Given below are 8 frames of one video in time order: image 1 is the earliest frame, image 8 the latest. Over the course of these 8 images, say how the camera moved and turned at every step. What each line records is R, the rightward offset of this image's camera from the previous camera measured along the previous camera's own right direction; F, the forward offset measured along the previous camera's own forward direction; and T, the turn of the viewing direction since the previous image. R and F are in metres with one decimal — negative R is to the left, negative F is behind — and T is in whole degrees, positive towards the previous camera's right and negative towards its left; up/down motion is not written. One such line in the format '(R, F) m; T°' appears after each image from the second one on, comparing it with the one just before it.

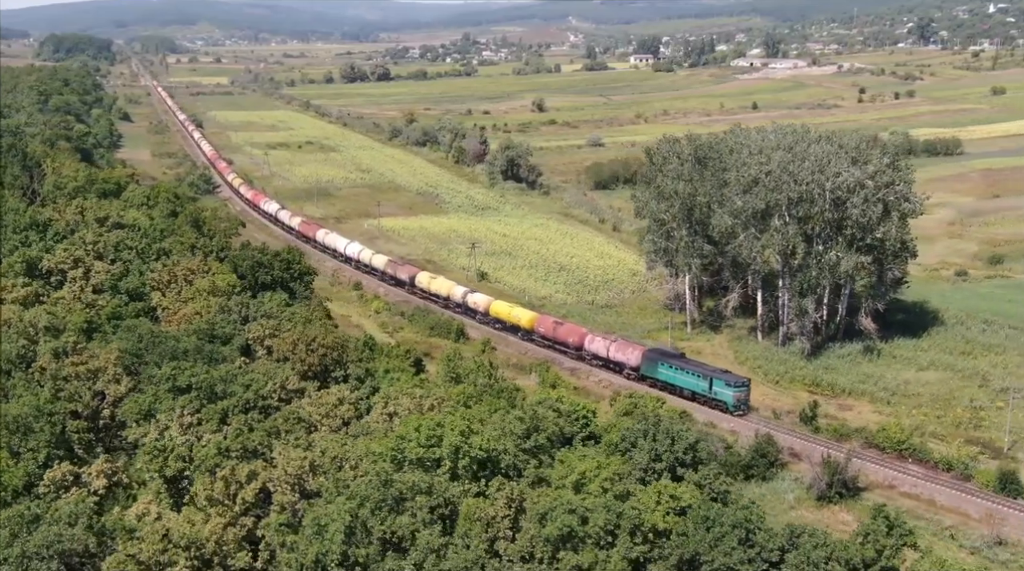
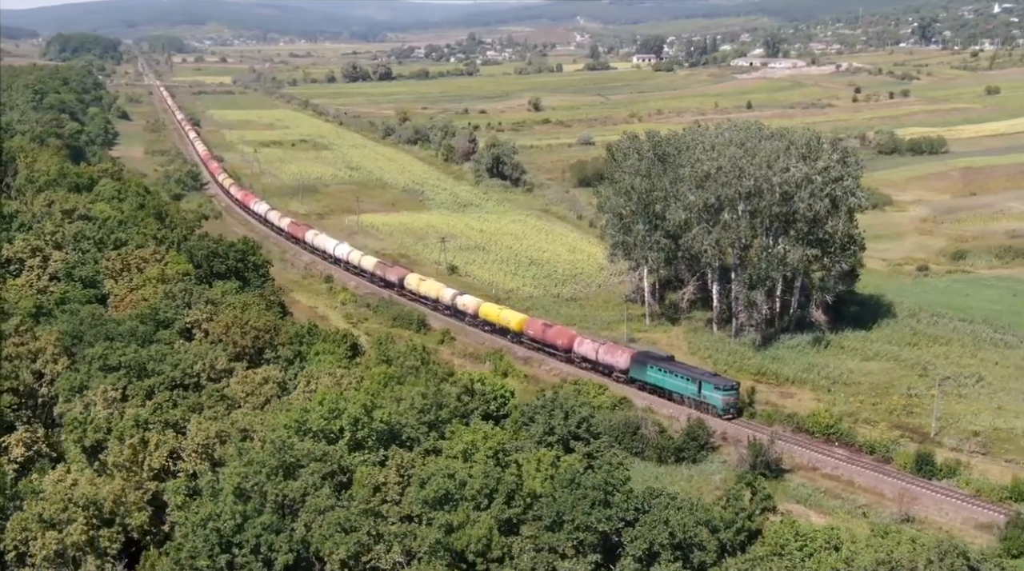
(+2.8, -2.3) m; 0°
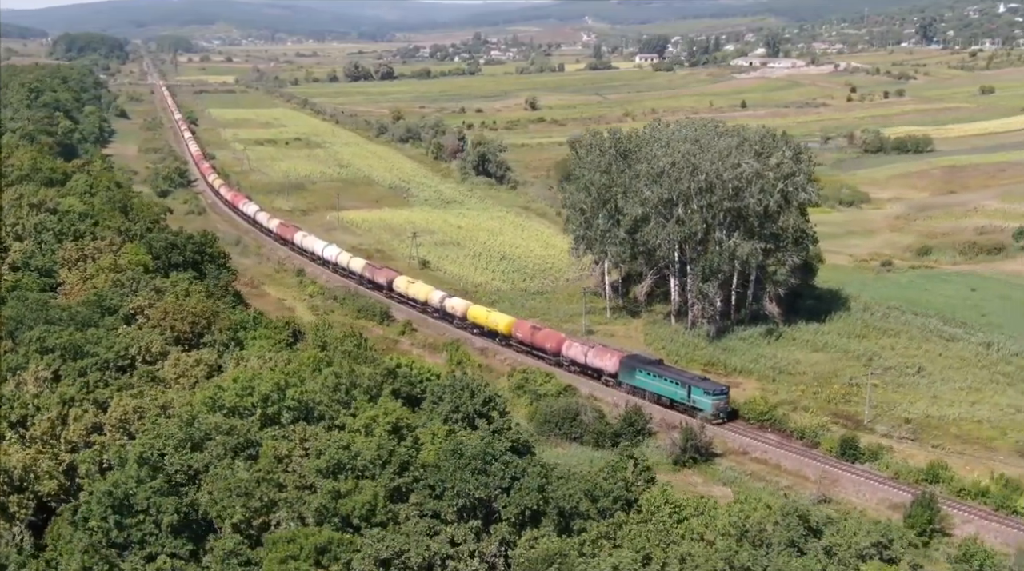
(+2.8, -2.1) m; 0°
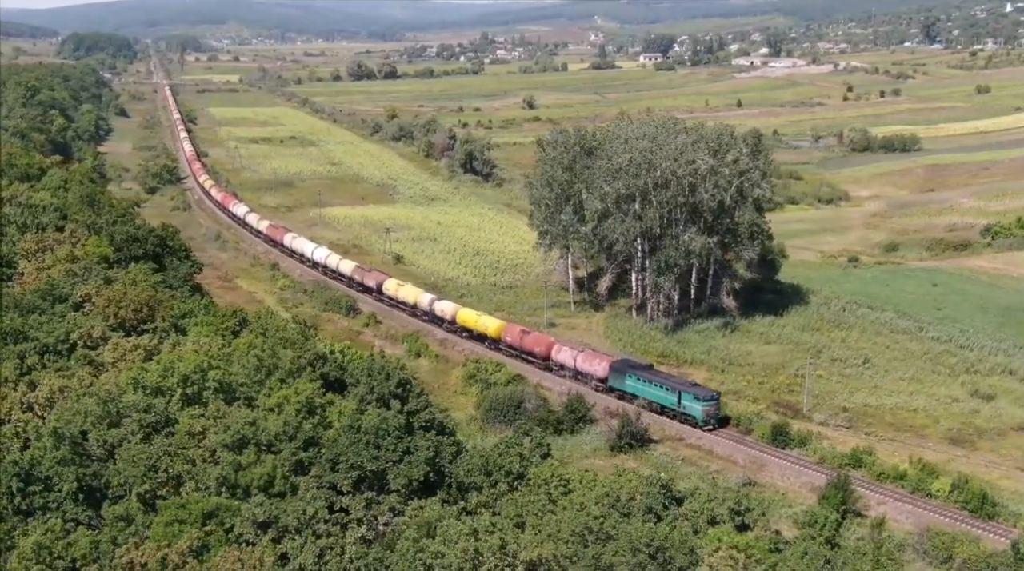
(+2.9, -2.0) m; -1°
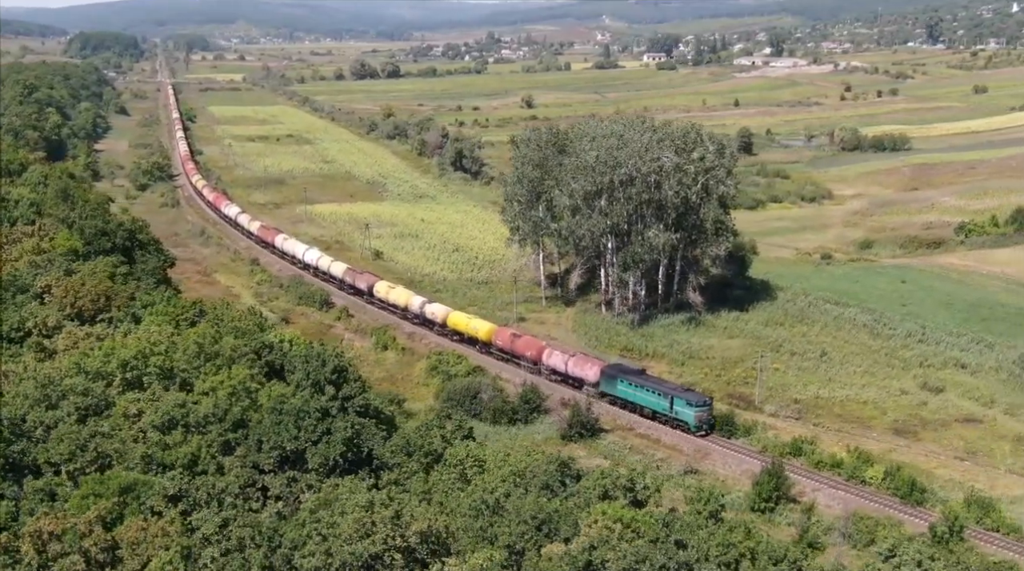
(+2.4, -1.6) m; 0°
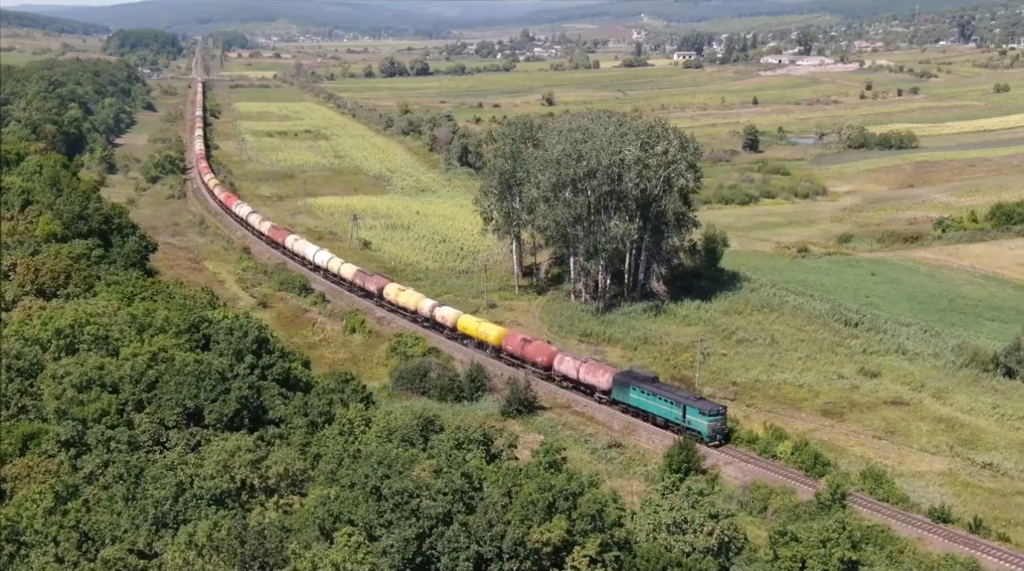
(+4.4, -3.4) m; -2°
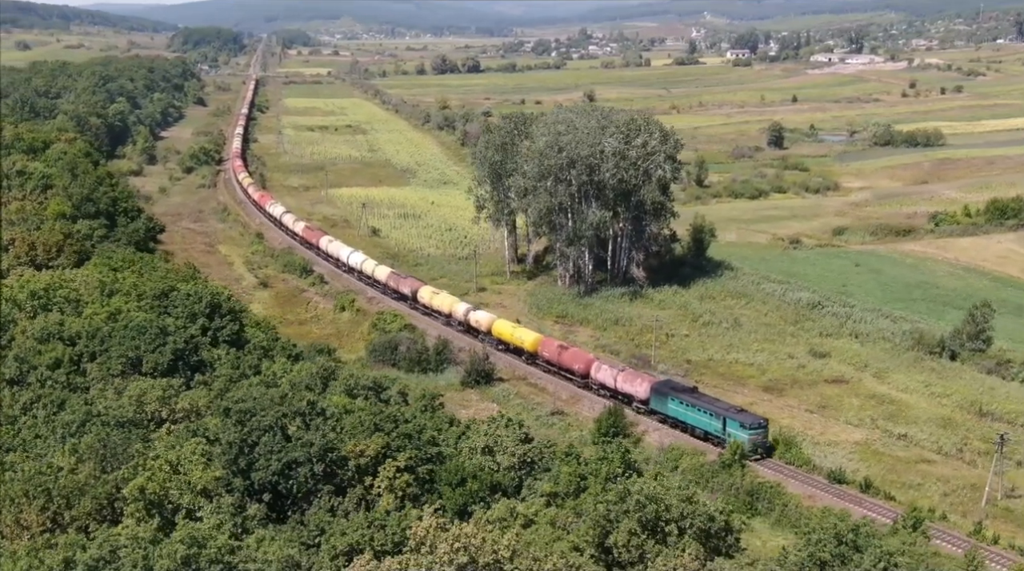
(+5.0, -4.9) m; -3°
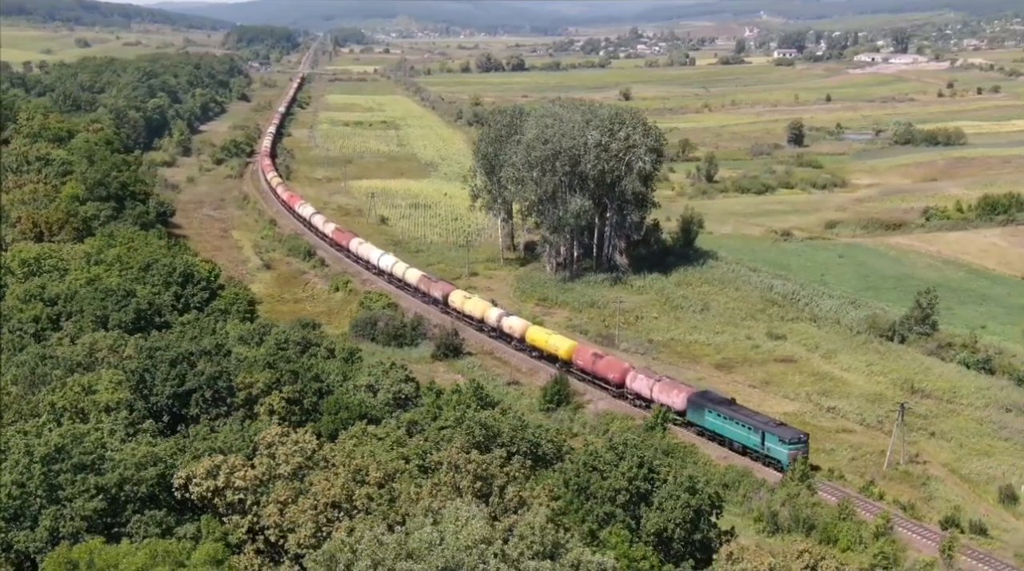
(+4.7, -5.2) m; -2°
